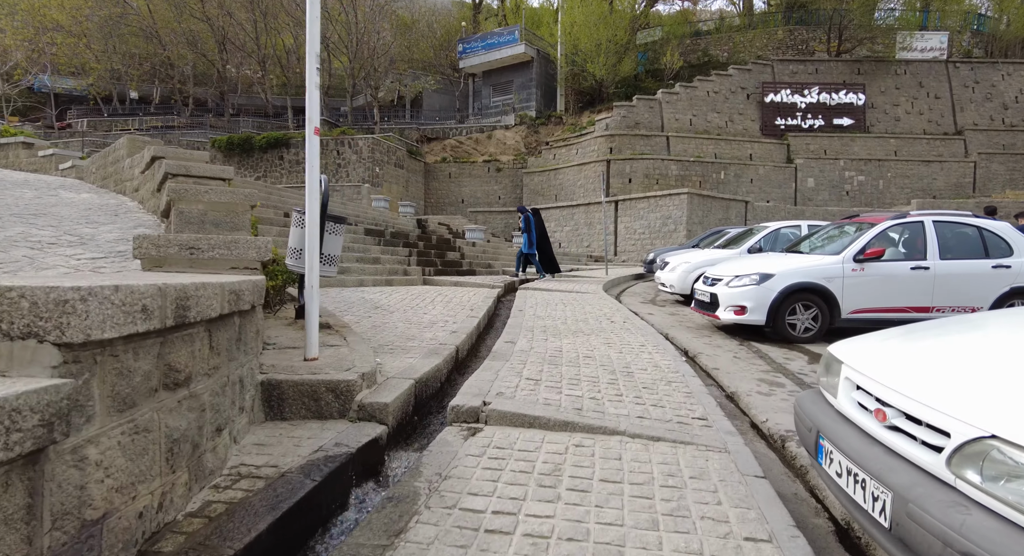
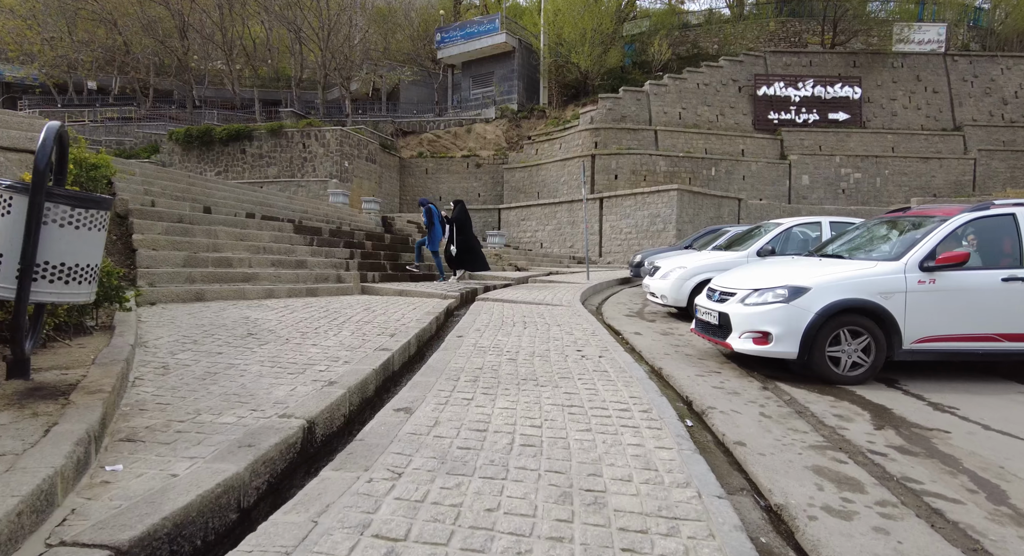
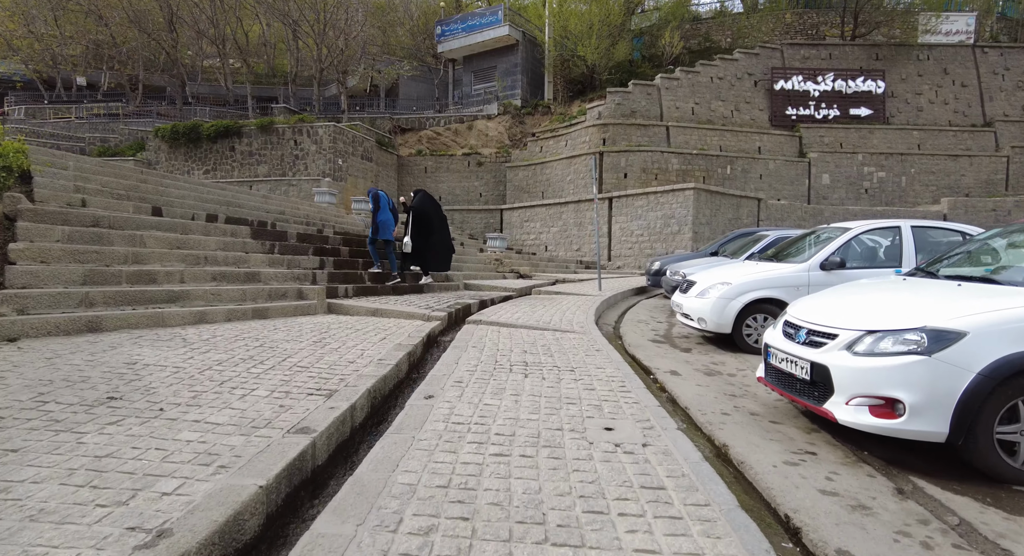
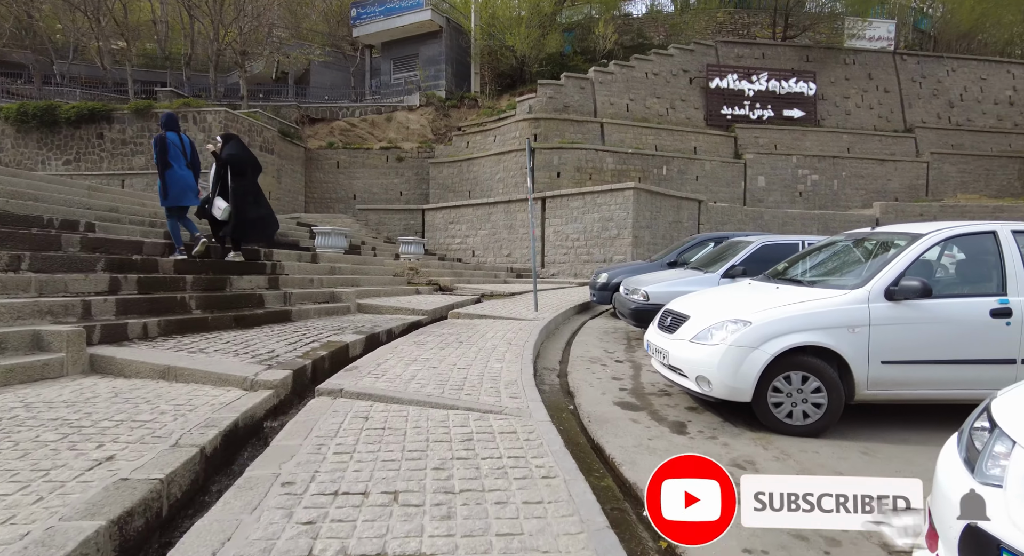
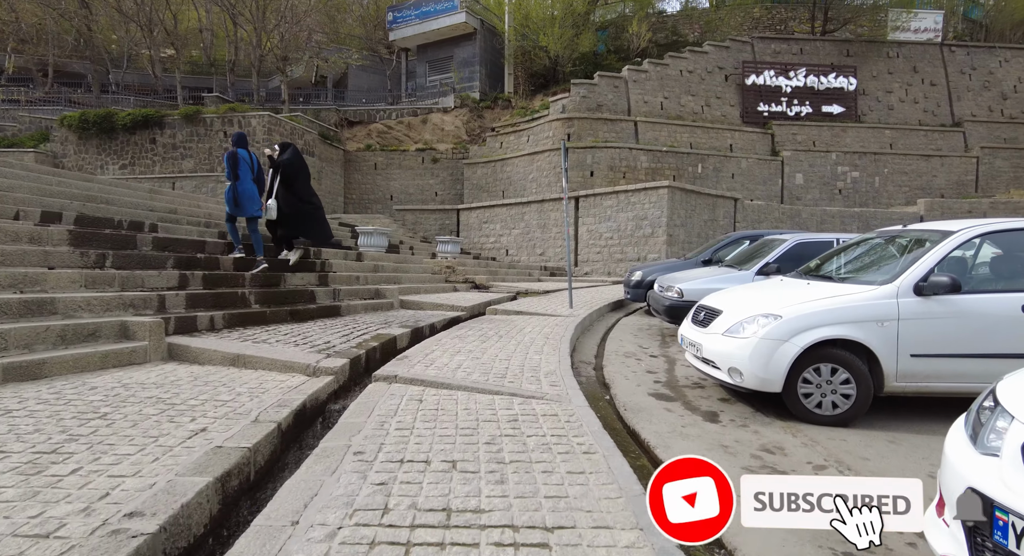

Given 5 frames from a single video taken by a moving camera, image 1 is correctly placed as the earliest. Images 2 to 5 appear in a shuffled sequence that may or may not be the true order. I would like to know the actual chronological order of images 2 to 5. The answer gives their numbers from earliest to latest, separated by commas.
2, 3, 5, 4
